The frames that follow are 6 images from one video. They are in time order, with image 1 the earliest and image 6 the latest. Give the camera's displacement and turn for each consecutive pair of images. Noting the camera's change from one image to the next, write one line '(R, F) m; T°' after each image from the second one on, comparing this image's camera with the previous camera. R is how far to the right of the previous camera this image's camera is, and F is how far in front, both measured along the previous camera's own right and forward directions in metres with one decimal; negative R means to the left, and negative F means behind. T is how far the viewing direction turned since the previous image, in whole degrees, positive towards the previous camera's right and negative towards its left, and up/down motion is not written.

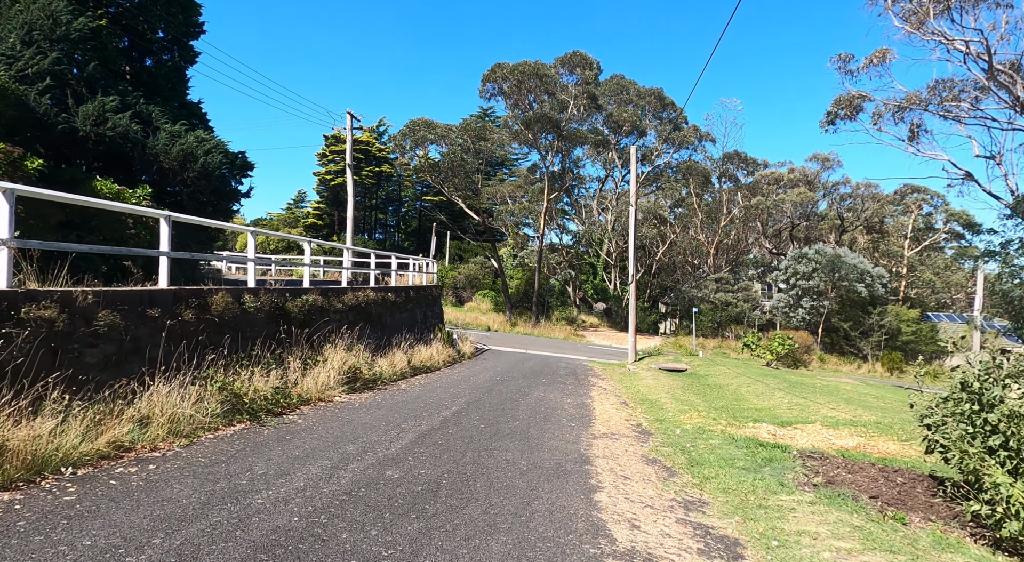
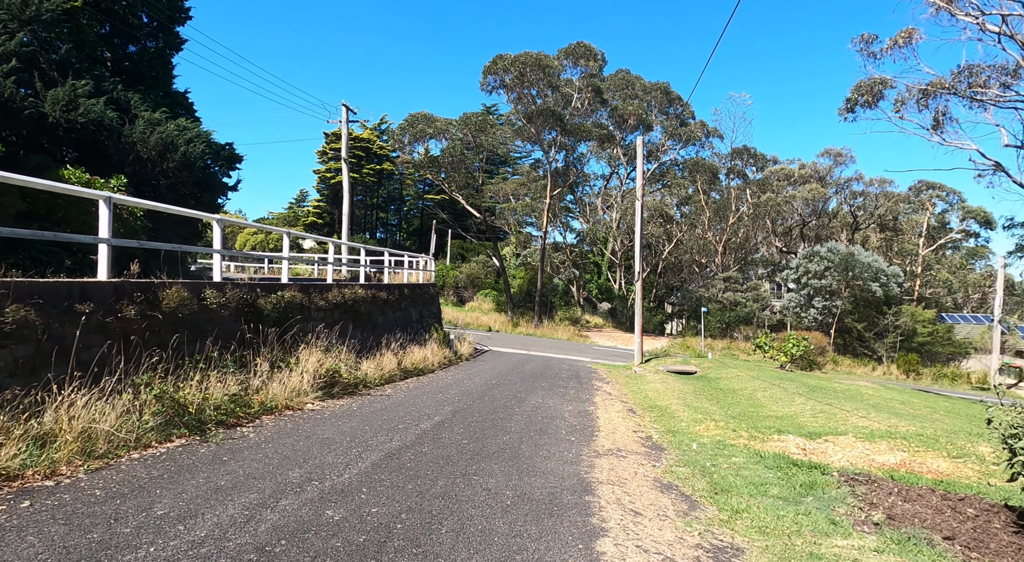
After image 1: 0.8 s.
(+0.1, +0.9) m; 0°
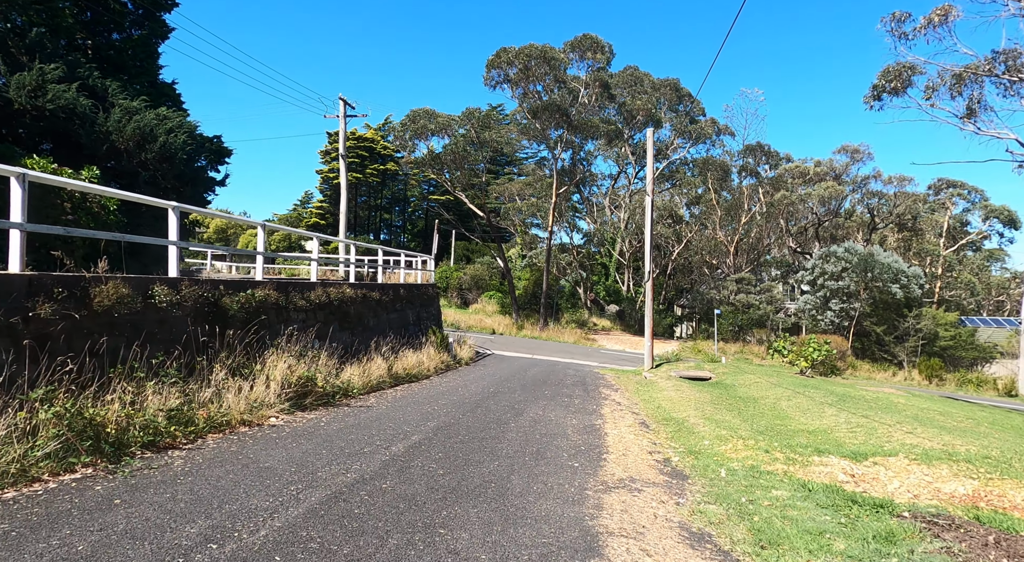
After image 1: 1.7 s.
(+0.1, +1.0) m; -1°
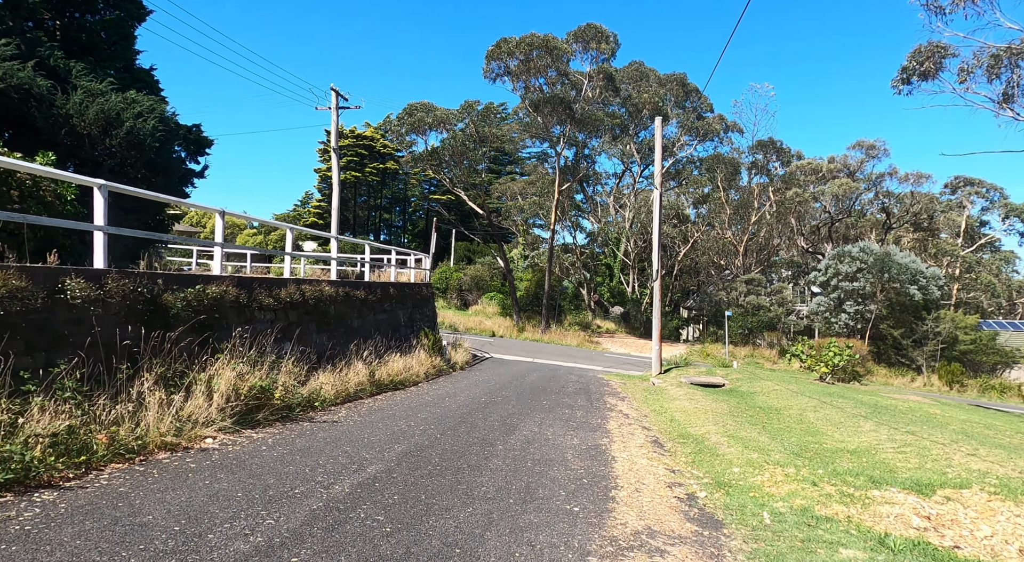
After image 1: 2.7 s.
(+0.1, +1.1) m; 0°
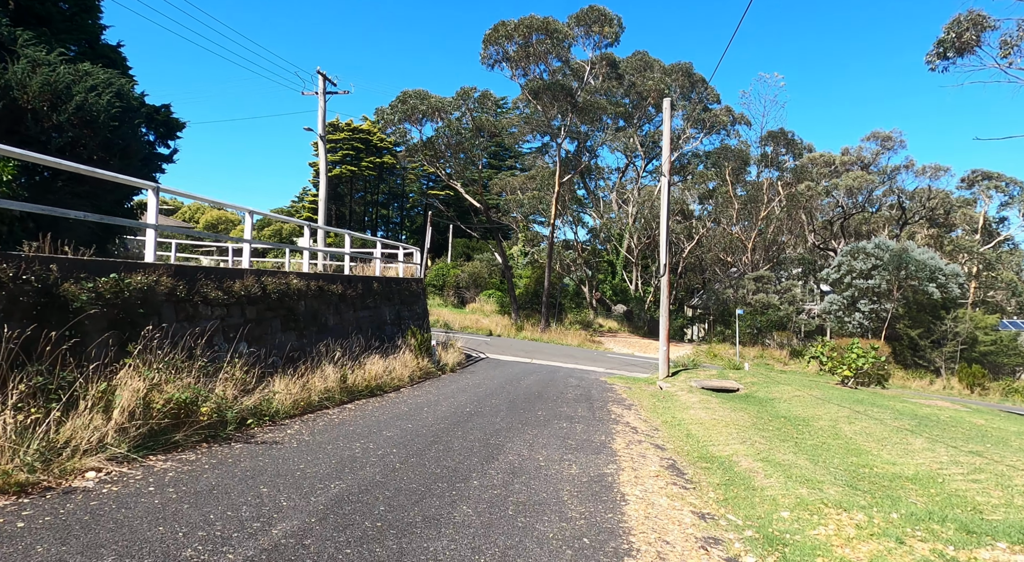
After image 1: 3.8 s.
(+0.1, +1.2) m; 0°
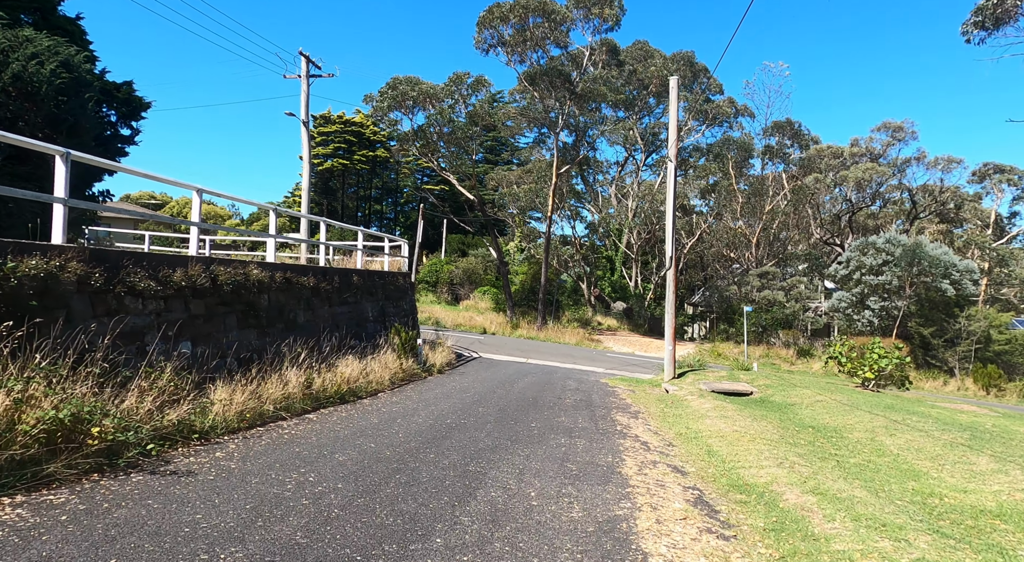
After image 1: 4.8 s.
(+0.1, +1.2) m; 0°
